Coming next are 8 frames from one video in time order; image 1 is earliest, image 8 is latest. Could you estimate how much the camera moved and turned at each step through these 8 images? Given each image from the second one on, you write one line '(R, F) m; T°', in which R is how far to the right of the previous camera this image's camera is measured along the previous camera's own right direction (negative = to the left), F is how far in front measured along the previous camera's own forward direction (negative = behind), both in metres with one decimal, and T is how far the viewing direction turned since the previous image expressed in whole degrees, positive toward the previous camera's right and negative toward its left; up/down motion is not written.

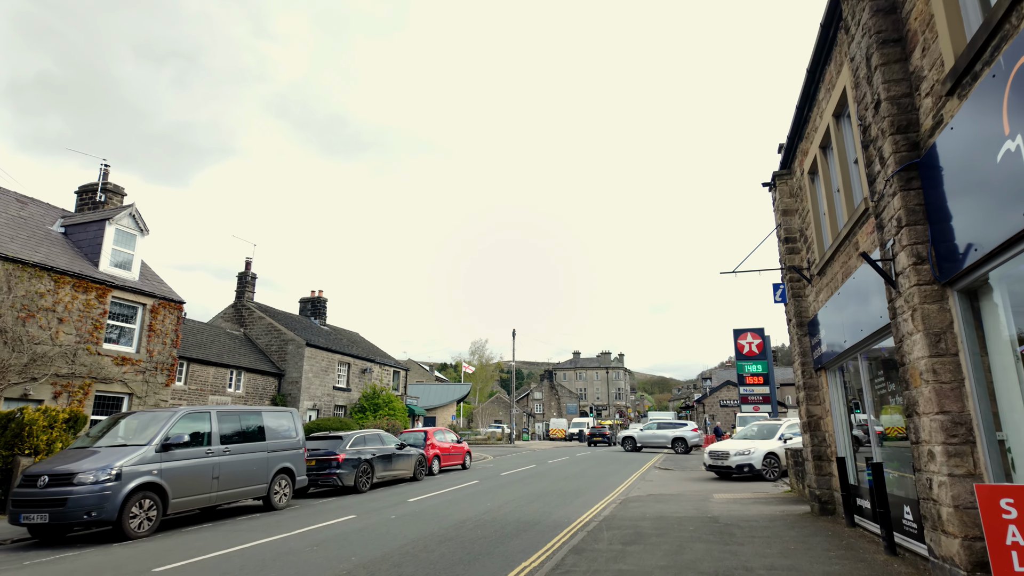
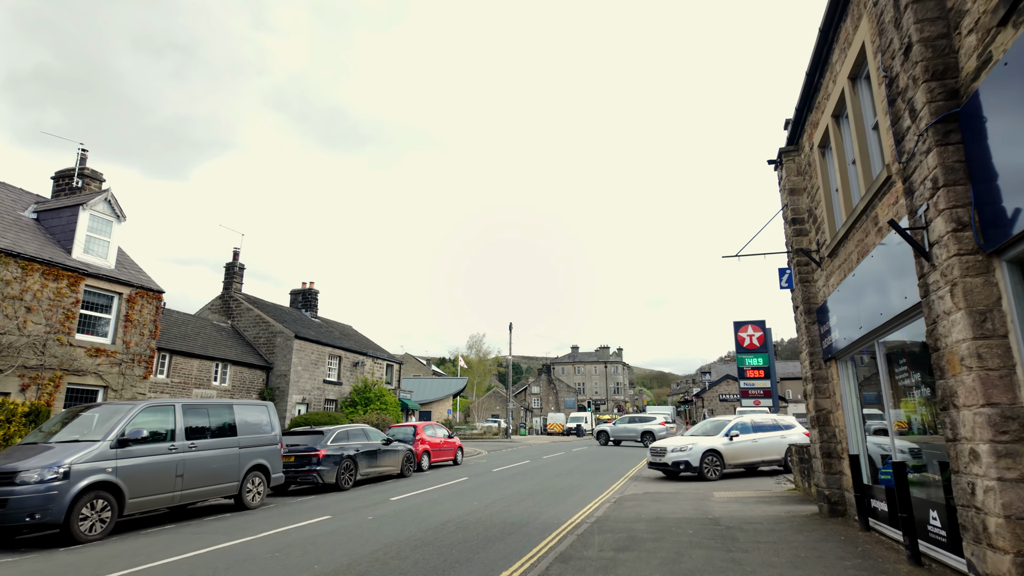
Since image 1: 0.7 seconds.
(+0.2, +0.7) m; 0°
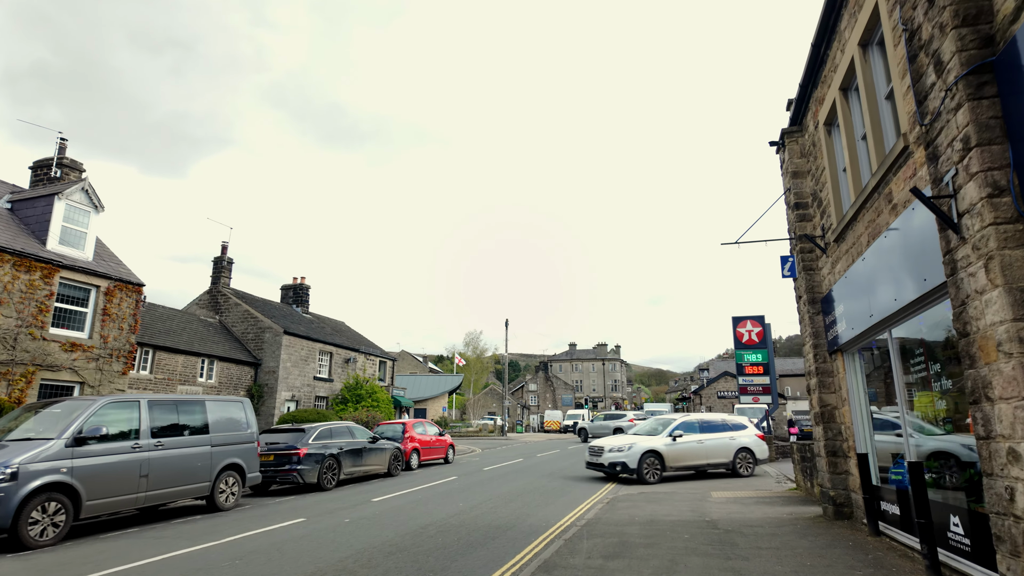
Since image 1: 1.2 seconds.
(+0.2, +0.6) m; 0°
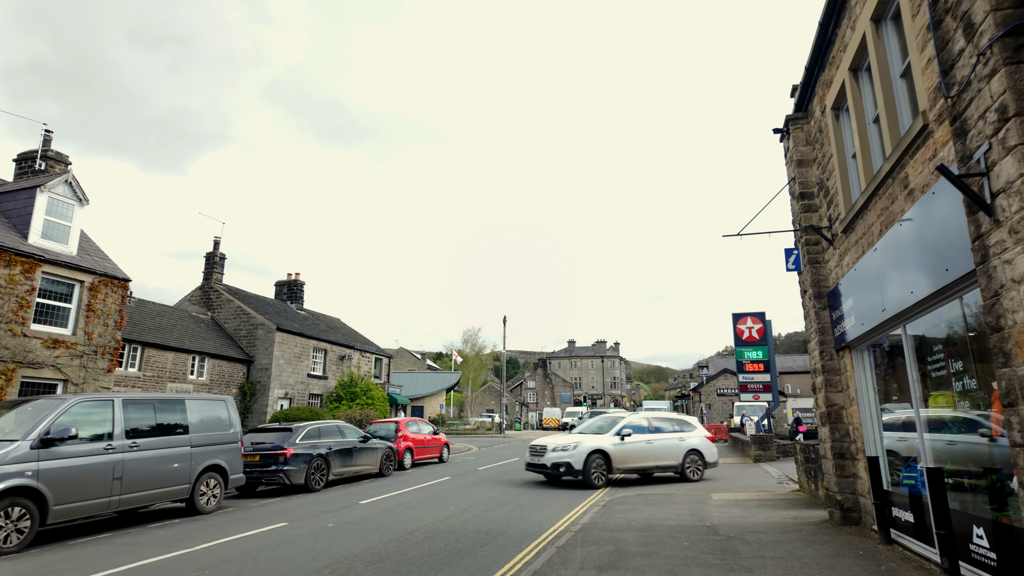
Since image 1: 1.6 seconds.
(+0.1, +0.4) m; 0°
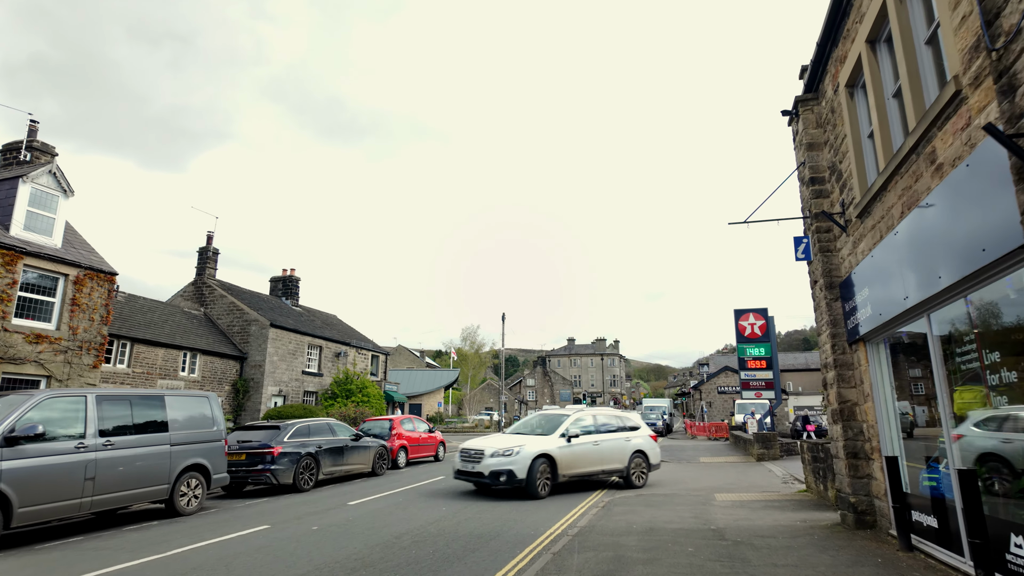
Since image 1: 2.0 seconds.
(+0.1, +0.5) m; 0°
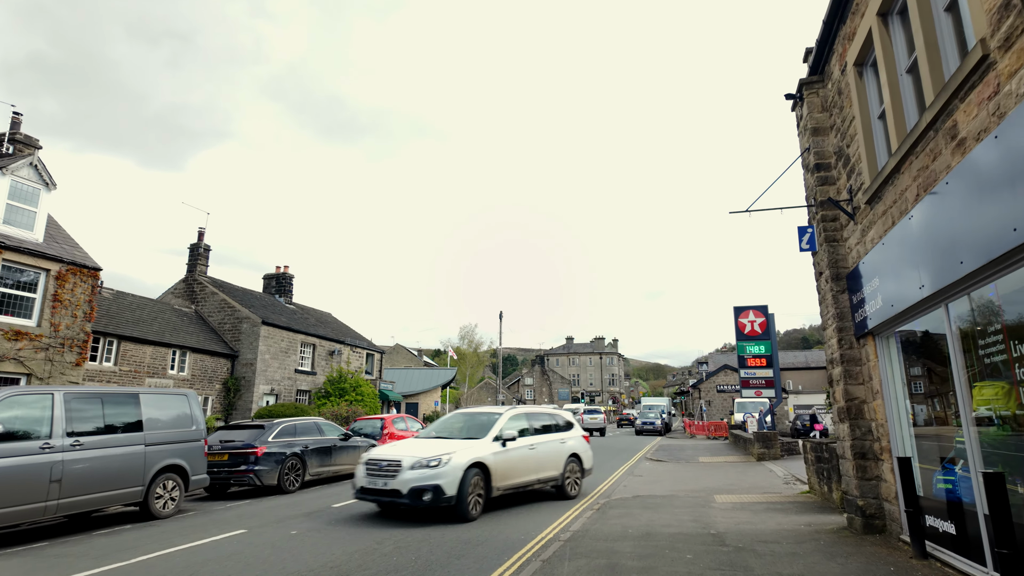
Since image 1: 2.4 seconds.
(+0.1, +0.4) m; 0°
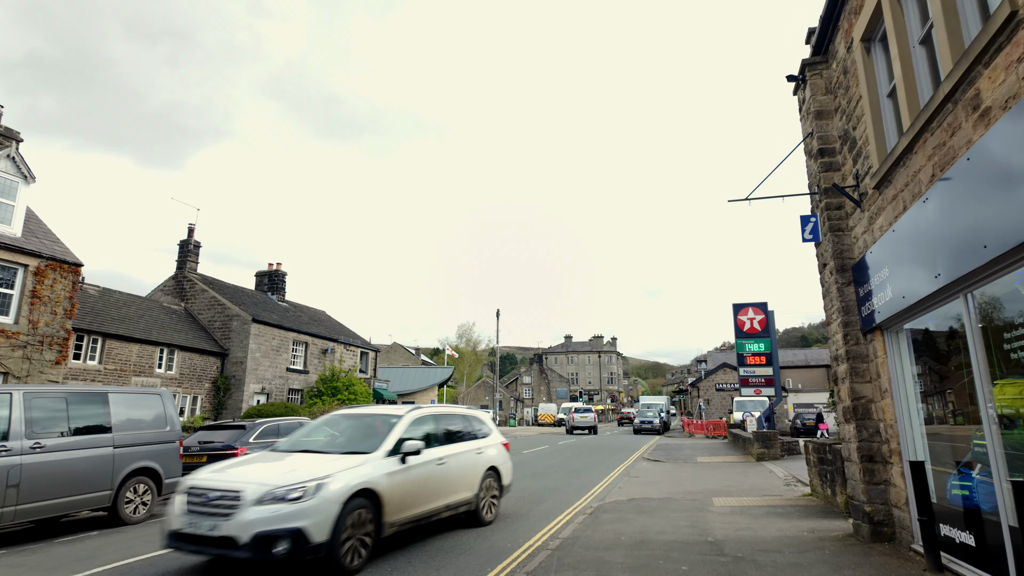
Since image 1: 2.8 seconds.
(+0.2, +0.4) m; 0°
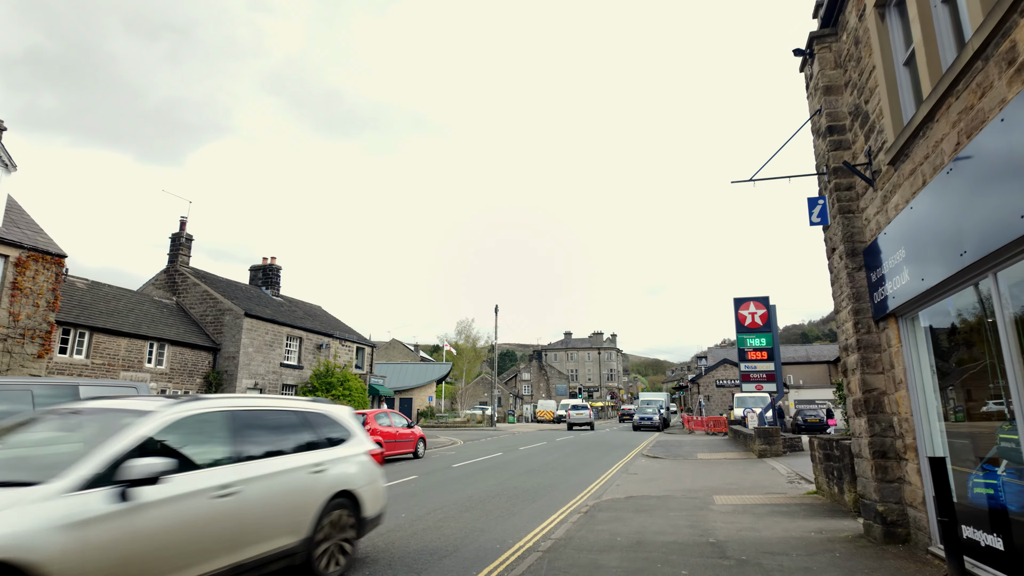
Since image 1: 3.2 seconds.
(+0.1, +0.4) m; 0°
